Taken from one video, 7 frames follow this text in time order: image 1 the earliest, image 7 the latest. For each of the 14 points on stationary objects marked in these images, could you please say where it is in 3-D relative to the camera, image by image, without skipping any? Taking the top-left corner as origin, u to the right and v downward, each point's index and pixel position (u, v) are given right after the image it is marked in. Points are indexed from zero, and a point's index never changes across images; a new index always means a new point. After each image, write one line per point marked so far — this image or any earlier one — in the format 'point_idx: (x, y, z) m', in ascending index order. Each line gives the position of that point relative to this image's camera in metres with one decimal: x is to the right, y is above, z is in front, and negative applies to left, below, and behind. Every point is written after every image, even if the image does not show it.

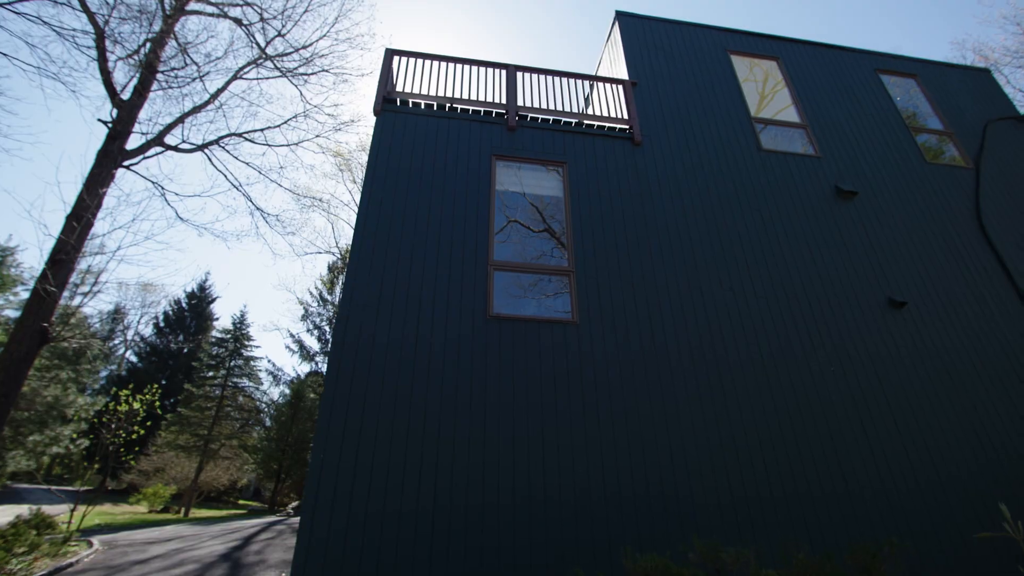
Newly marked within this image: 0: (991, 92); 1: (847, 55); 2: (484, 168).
0: (+7.7, +3.1, +7.7) m
1: (+5.2, +3.6, +7.5) m
2: (-0.3, +1.3, +5.4) m
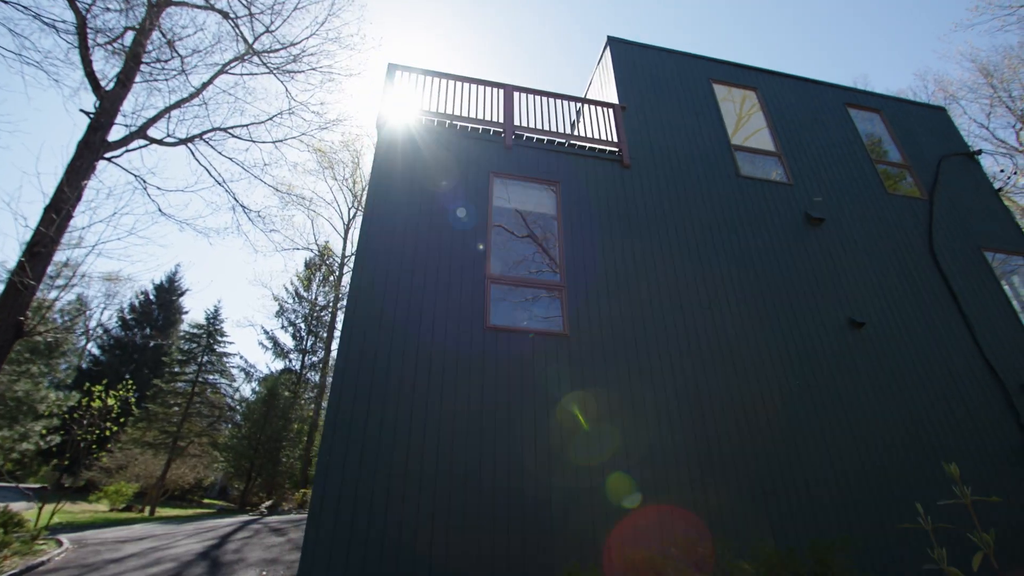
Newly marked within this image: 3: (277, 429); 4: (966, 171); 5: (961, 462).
0: (+7.5, +2.8, +8.4) m
1: (+5.1, +3.3, +8.0) m
2: (-0.3, +1.2, +5.6) m
3: (-9.4, -5.6, +19.1) m
4: (+7.5, +1.9, +7.9) m
5: (+4.9, -1.9, +5.2) m
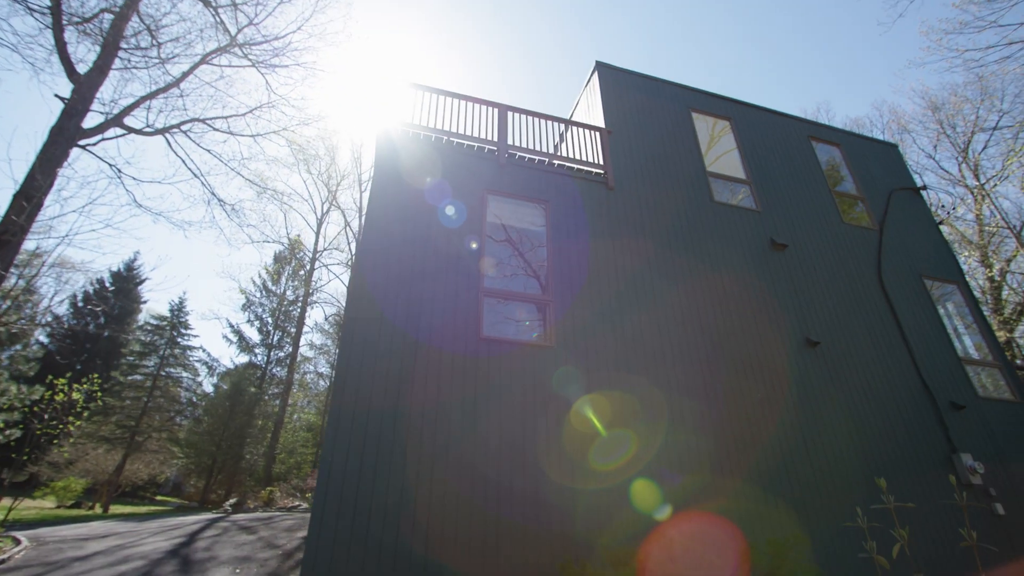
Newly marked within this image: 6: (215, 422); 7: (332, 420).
0: (+7.3, +2.4, +9.2) m
1: (+4.9, +3.0, +8.7) m
2: (-0.4, +1.1, +5.9) m
3: (-10.6, -5.4, +18.8) m
4: (+7.3, +1.5, +8.7) m
5: (+4.7, -2.2, +5.8) m
6: (-11.5, -5.1, +18.6) m
7: (-1.6, -1.1, +4.3) m
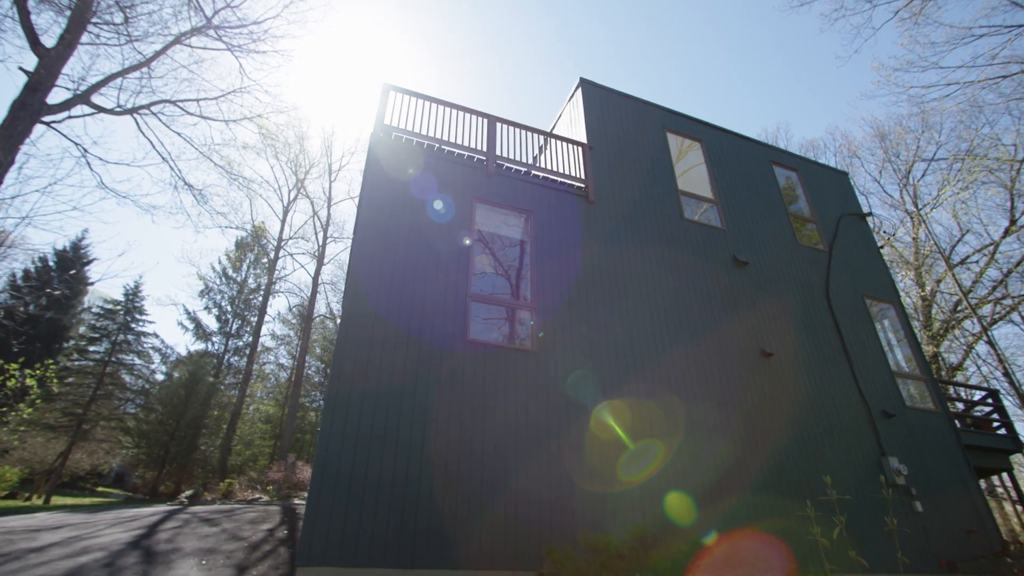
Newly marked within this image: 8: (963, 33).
0: (+6.9, +2.0, +10.0) m
1: (+4.6, +2.8, +9.3) m
2: (-0.6, +1.0, +6.1) m
3: (-12.0, -4.9, +18.3) m
4: (+6.9, +1.2, +9.6) m
5: (+4.4, -2.5, +6.5) m
6: (-12.9, -4.6, +18.0) m
7: (-1.7, -1.1, +4.5) m
8: (+6.6, +4.1, +7.3) m
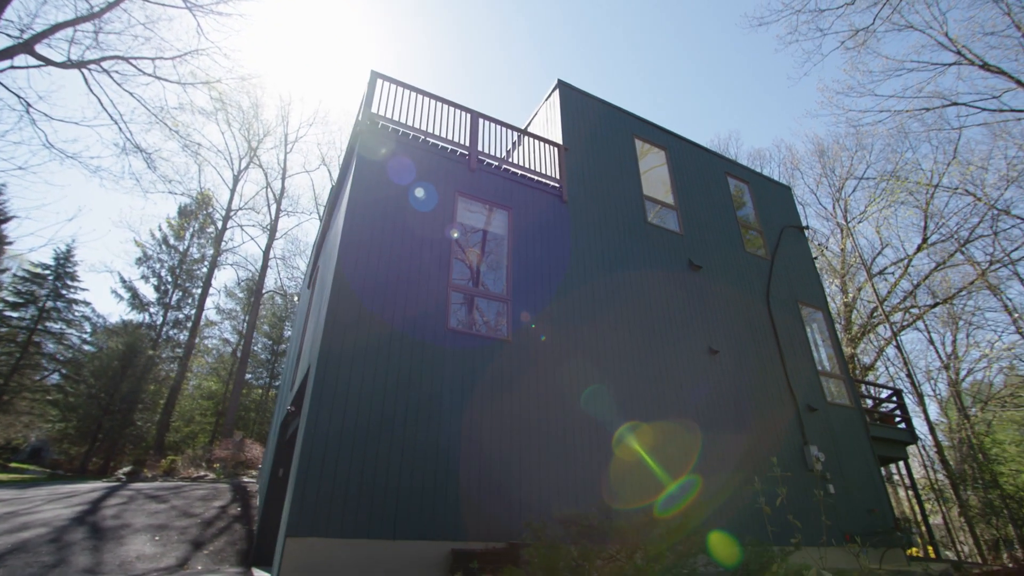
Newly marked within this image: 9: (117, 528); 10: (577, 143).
0: (+6.3, +1.9, +10.9) m
1: (+4.1, +2.7, +10.0) m
2: (-0.9, +1.2, +6.4) m
3: (-13.7, -3.7, +17.4) m
4: (+6.2, +1.0, +10.5) m
5: (+3.9, -2.6, +7.3) m
6: (-14.5, -3.4, +17.1) m
7: (-1.9, -1.0, +4.6) m
8: (+6.4, +3.9, +8.1) m
9: (-6.7, -4.1, +8.2) m
10: (+1.1, +2.4, +8.1) m
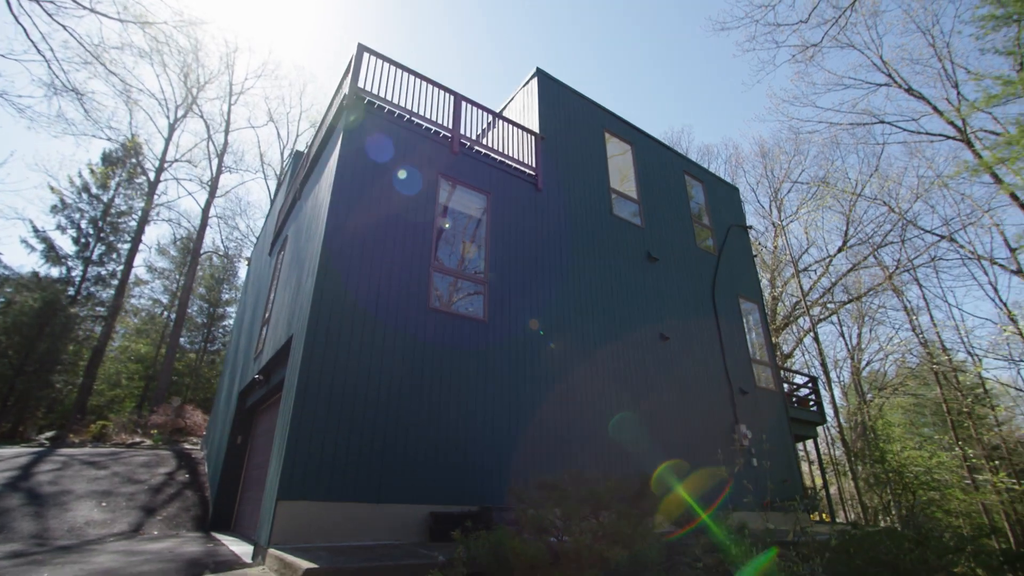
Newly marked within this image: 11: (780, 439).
0: (+5.5, +2.1, +11.8) m
1: (+3.5, +3.0, +10.6) m
2: (-1.1, +1.5, +6.5) m
3: (-15.4, -2.1, +16.2) m
4: (+5.4, +1.2, +11.5) m
5: (+3.3, -2.5, +8.2) m
6: (-16.2, -1.8, +15.8) m
7: (-2.1, -0.7, +4.8) m
8: (+6.0, +3.9, +9.0) m
9: (-7.5, -3.4, +7.9) m
10: (+0.7, +2.7, +8.4) m
11: (+5.2, -2.9, +9.4) m
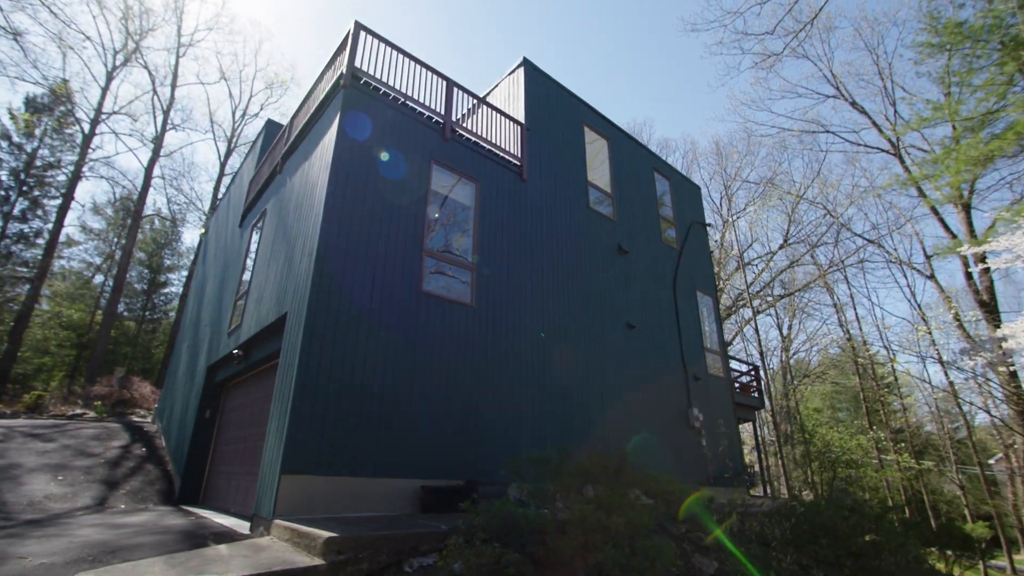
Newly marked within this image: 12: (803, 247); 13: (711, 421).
0: (+4.8, +2.3, +12.6) m
1: (+3.0, +3.2, +11.1) m
2: (-1.2, +1.7, +6.6) m
3: (-16.6, -0.8, +14.9) m
4: (+4.8, +1.4, +12.2) m
5: (+2.8, -2.4, +8.9) m
6: (-17.3, -0.5, +14.4) m
7: (-2.1, -0.5, +4.9) m
8: (+5.7, +3.9, +9.7) m
9: (-7.9, -2.8, +7.5) m
10: (+0.4, +2.9, +8.6) m
11: (+4.5, -2.8, +10.3) m
12: (+10.6, +1.4, +17.3) m
13: (+4.0, -2.7, +9.9) m
